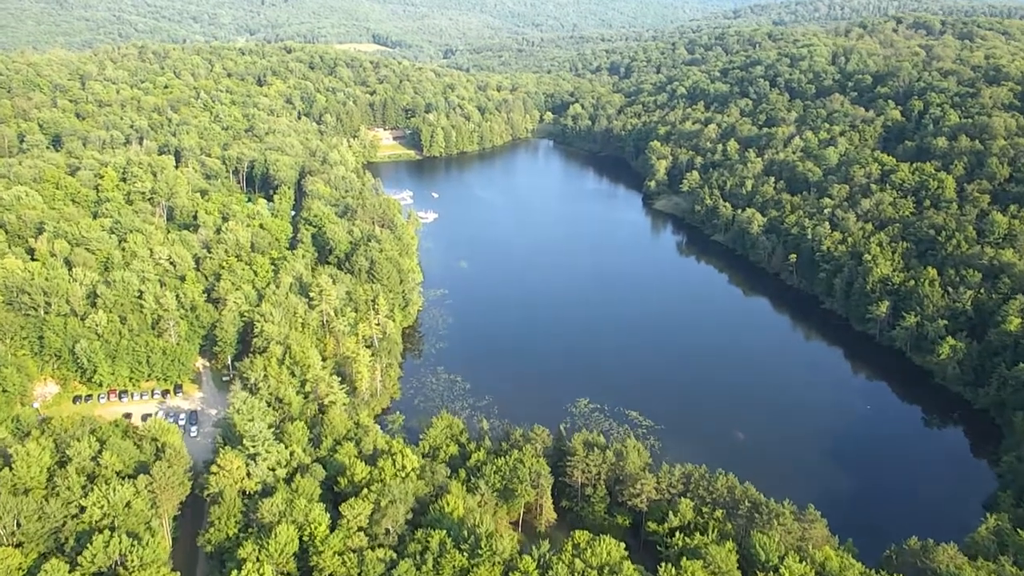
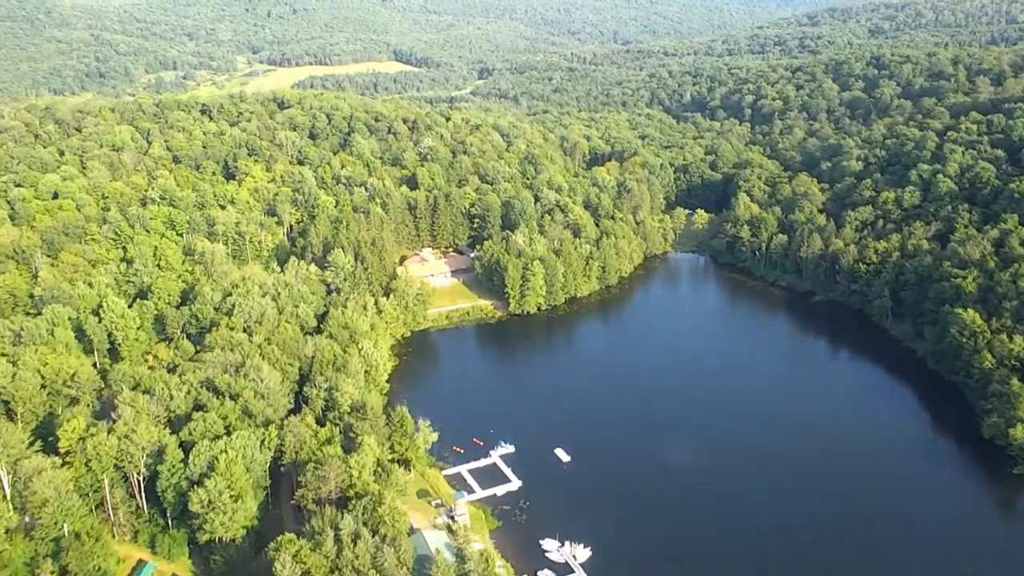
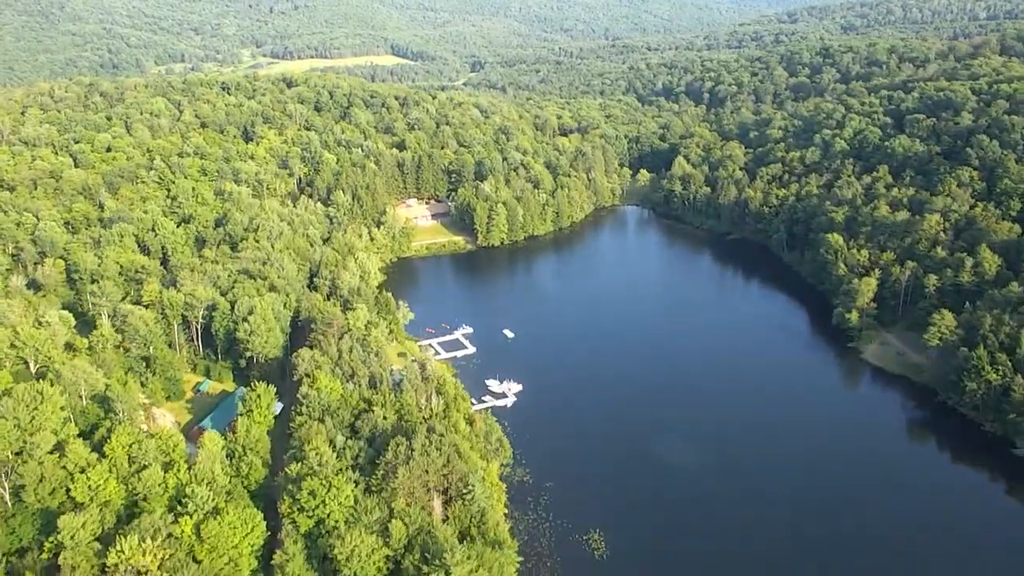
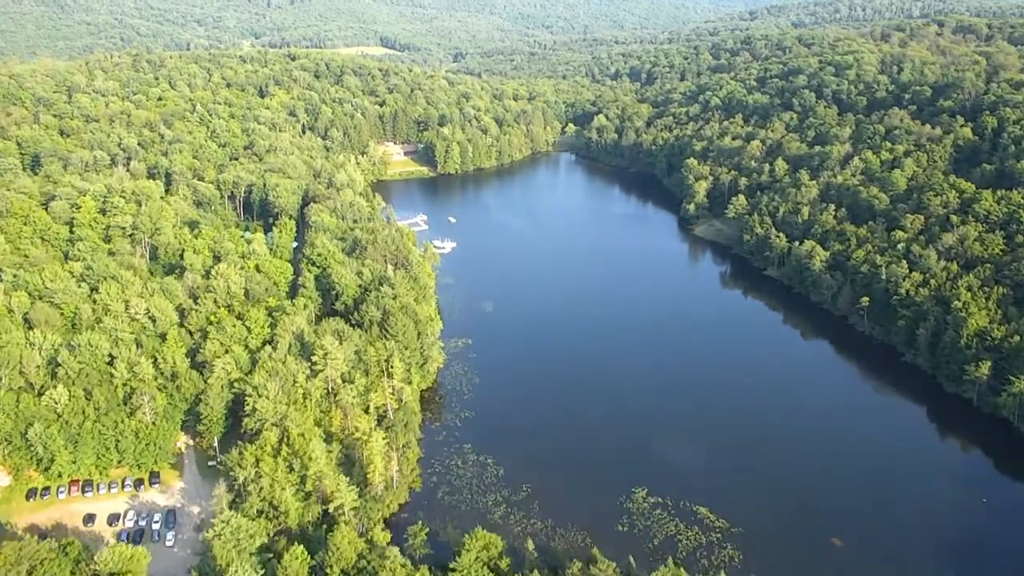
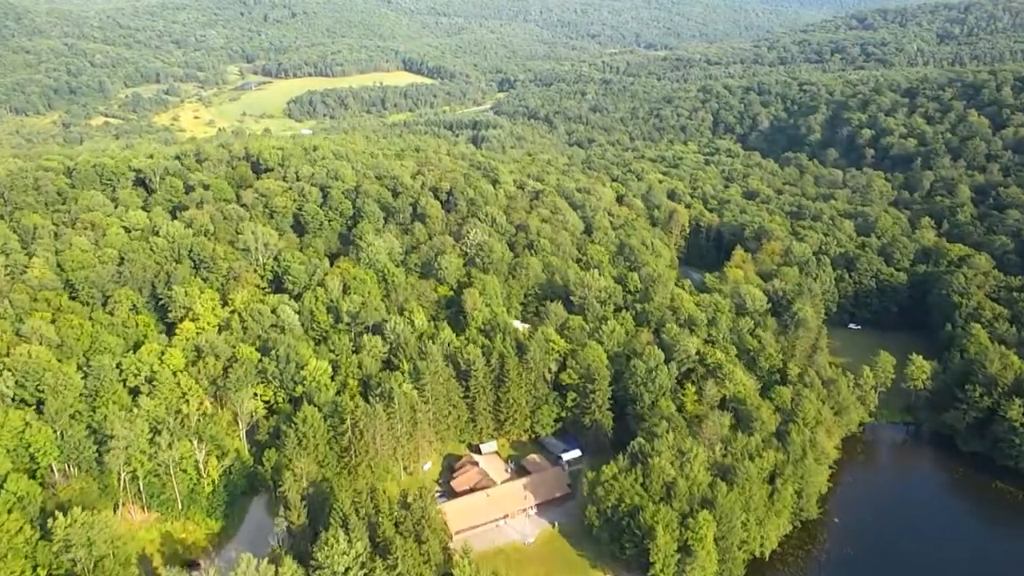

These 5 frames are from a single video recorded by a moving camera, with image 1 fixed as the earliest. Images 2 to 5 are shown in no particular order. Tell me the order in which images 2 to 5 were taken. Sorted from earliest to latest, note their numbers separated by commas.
4, 3, 2, 5
